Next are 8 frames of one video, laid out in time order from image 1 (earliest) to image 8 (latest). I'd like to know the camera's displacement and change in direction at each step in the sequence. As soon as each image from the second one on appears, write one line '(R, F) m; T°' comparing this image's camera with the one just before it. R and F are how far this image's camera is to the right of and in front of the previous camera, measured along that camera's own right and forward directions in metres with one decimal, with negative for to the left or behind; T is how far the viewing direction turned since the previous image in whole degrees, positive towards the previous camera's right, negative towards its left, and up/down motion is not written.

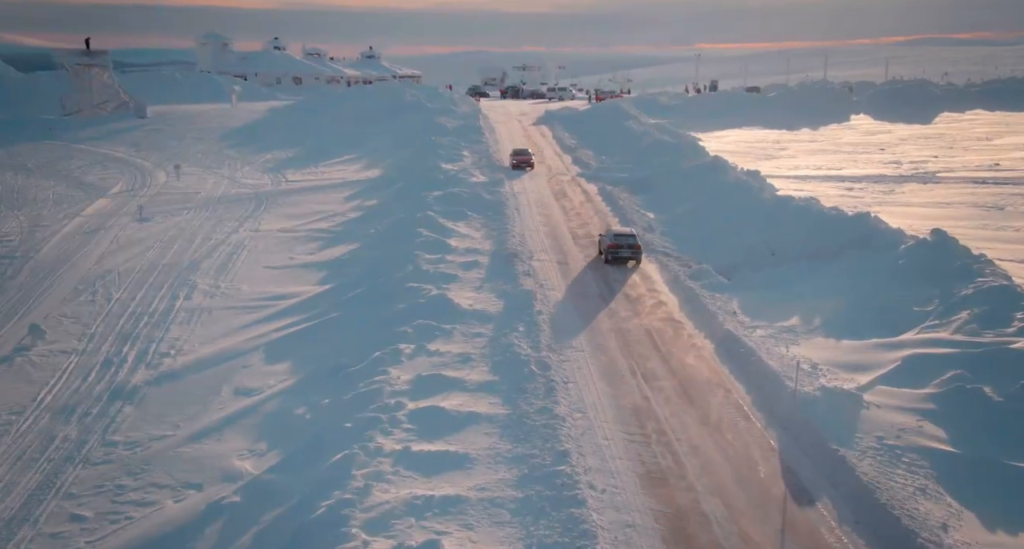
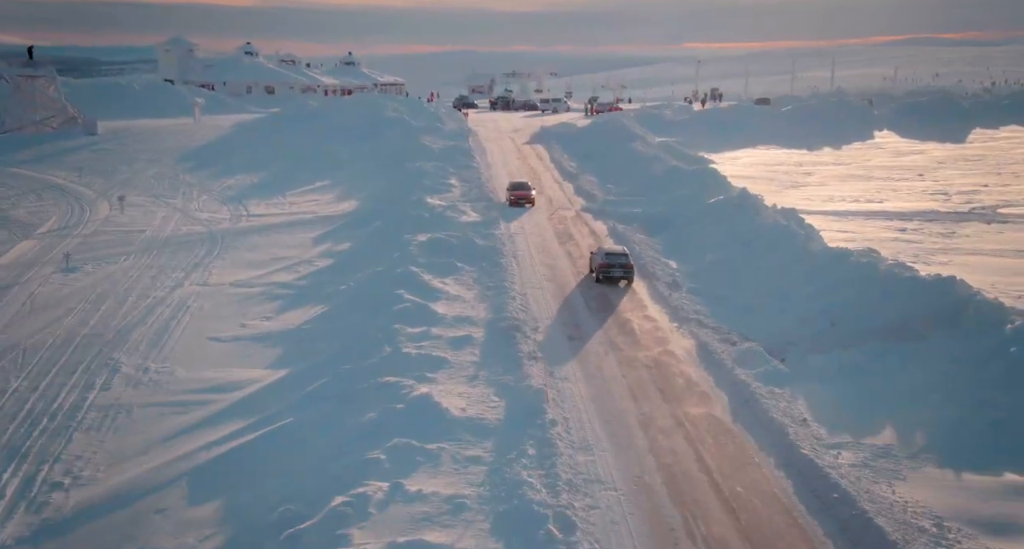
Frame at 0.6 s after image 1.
(-0.3, +4.9) m; +1°
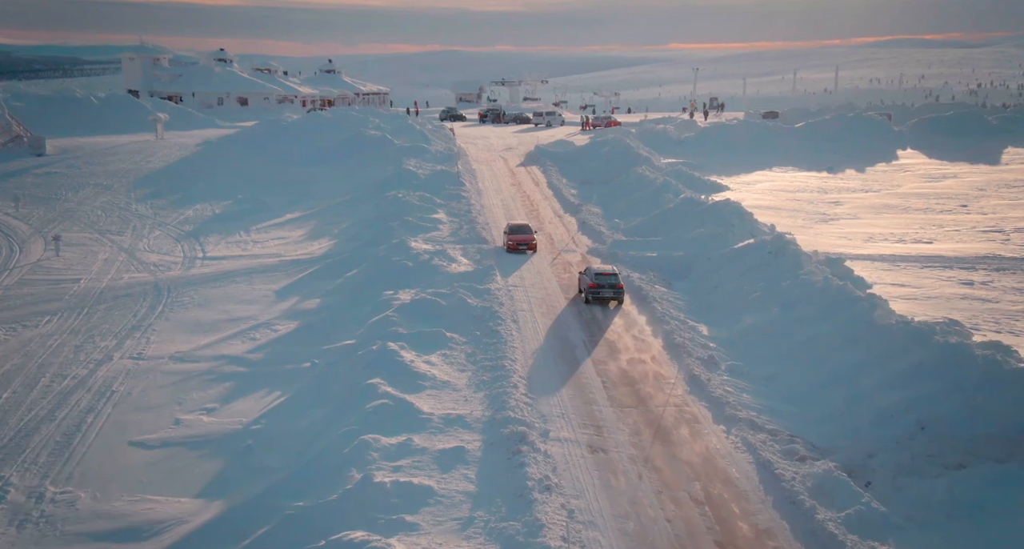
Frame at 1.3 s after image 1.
(-0.3, +4.6) m; +1°
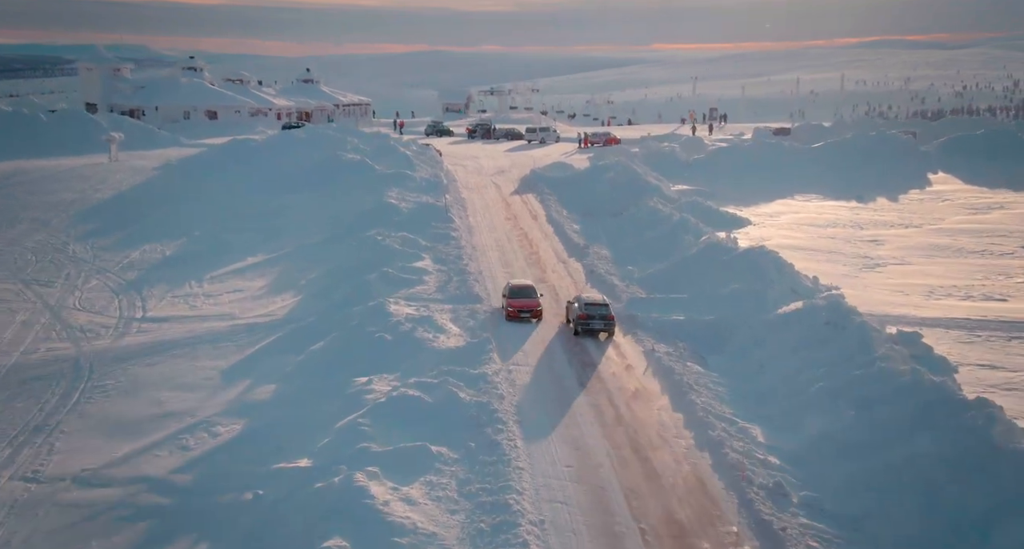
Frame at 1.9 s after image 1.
(-0.3, +4.8) m; +1°
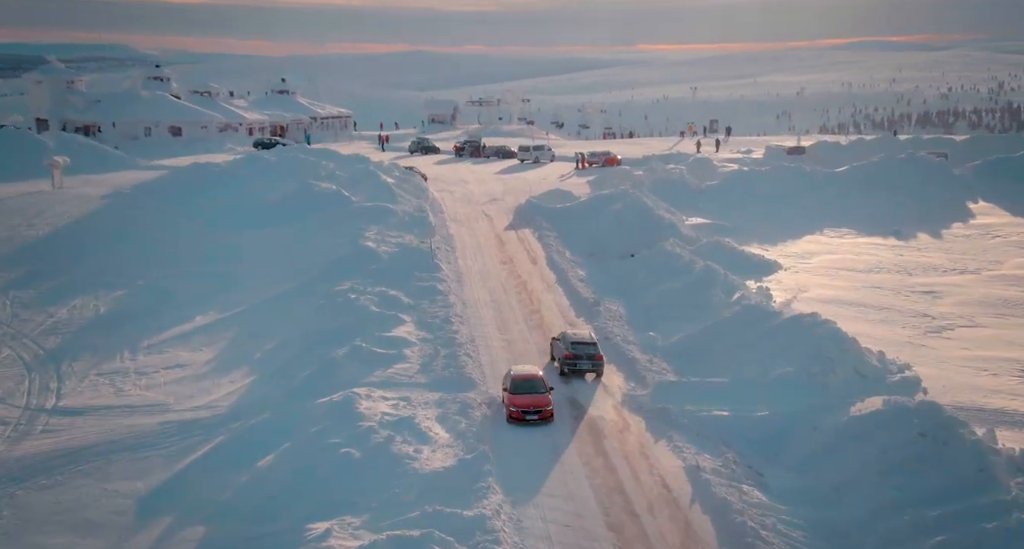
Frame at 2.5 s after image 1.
(-0.3, +4.9) m; +1°
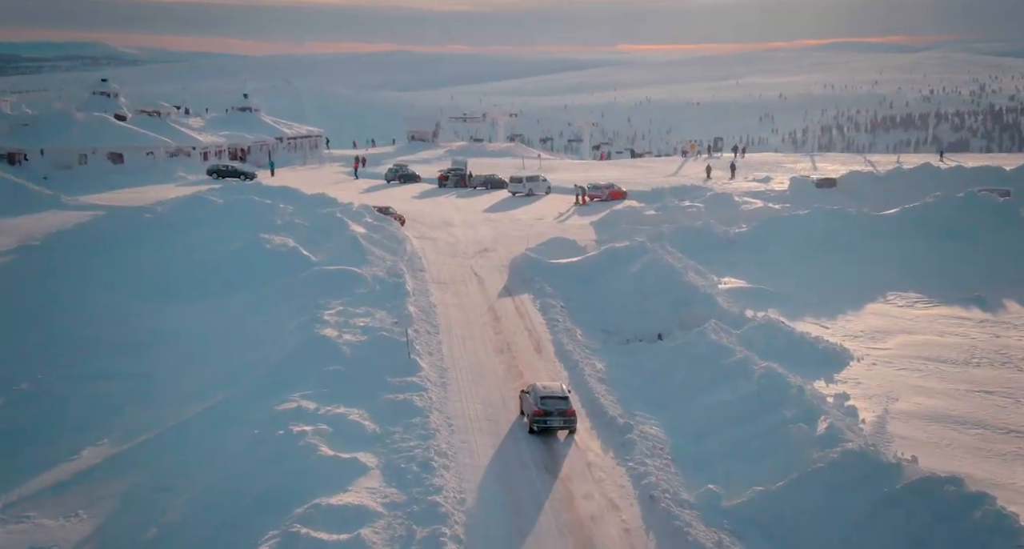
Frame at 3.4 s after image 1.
(-0.4, +7.0) m; +1°
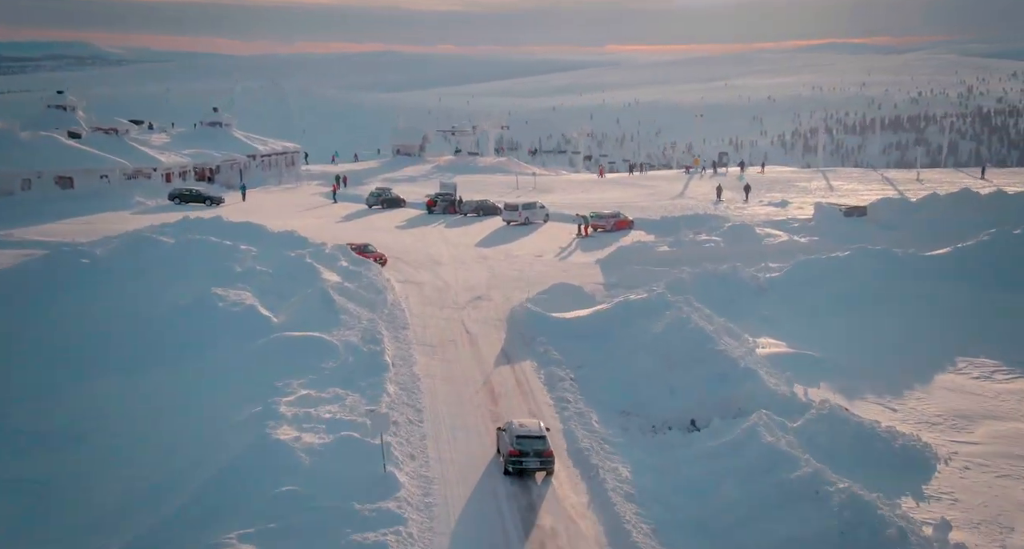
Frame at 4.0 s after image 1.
(-0.3, +5.0) m; +1°
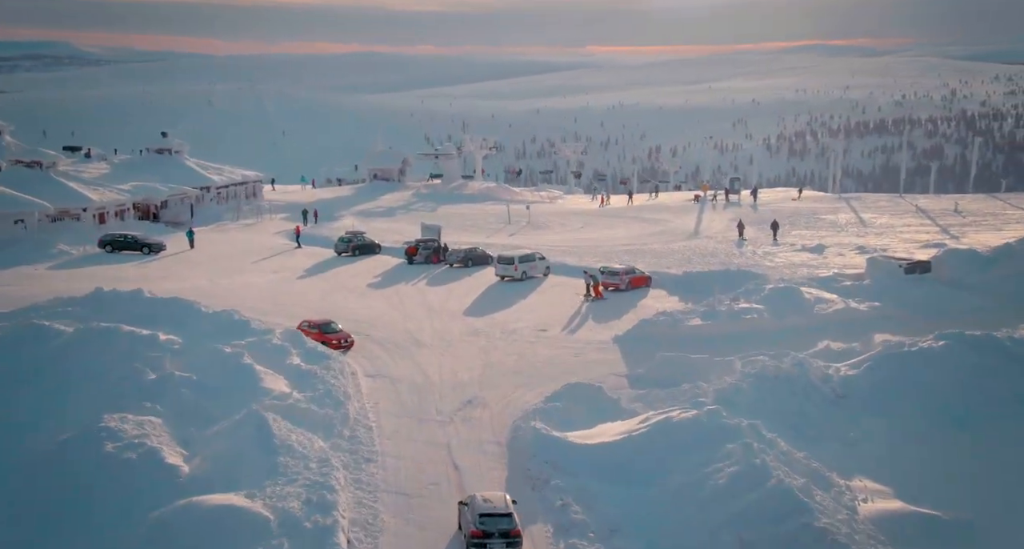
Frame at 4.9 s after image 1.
(-0.4, +7.3) m; +1°
